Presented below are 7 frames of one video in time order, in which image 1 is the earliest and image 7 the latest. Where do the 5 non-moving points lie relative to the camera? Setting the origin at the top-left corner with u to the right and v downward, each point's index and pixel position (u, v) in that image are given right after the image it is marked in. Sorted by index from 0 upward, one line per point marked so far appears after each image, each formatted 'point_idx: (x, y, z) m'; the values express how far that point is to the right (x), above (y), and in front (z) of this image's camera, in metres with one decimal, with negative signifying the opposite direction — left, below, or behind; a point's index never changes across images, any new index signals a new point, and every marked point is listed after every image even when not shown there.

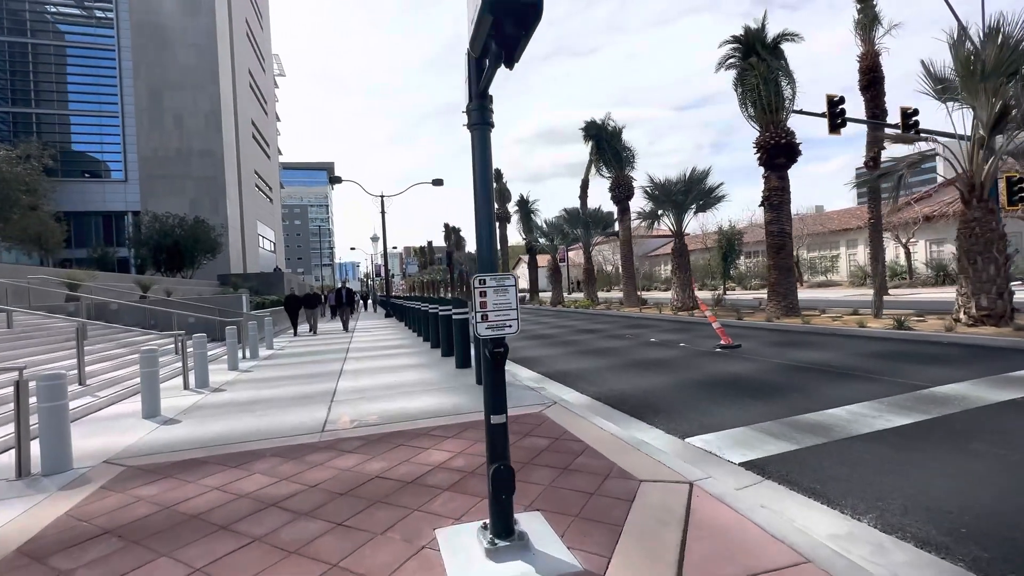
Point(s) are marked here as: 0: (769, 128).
0: (+9.2, +5.7, +16.7) m
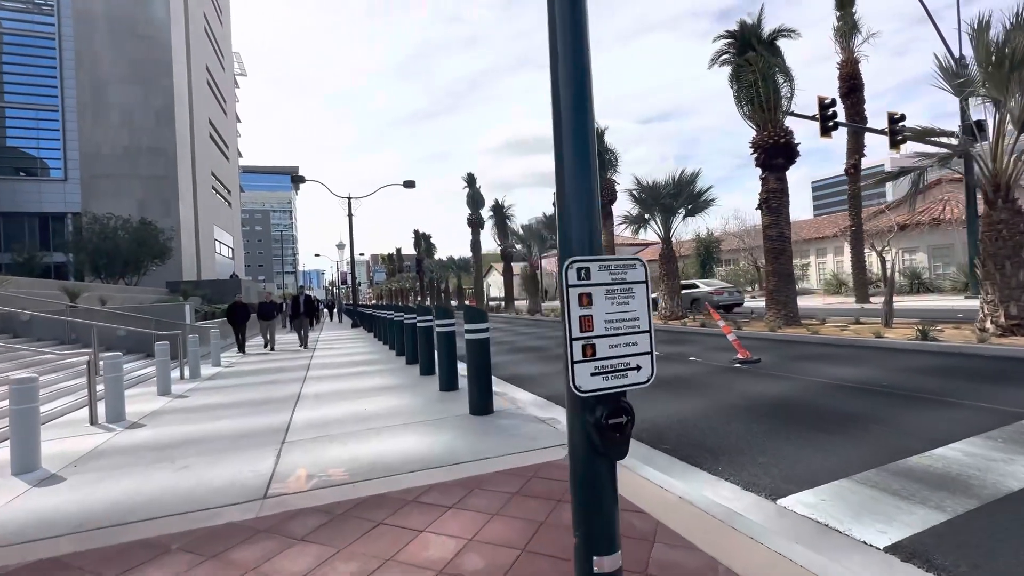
0: (+8.7, +5.5, +15.9) m
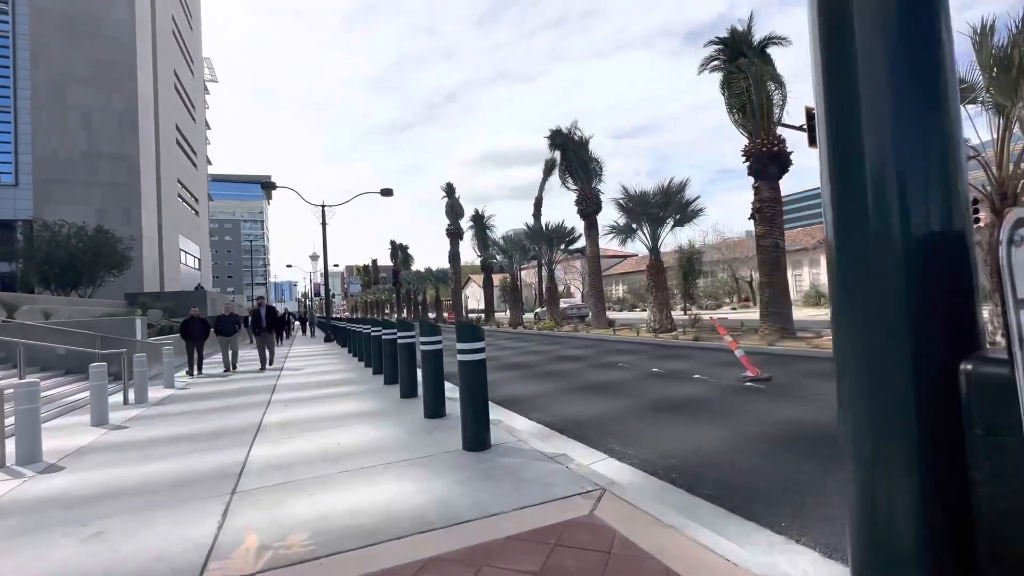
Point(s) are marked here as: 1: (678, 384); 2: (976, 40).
0: (+8.2, +5.1, +15.5) m
1: (+3.4, -2.0, +9.6) m
2: (+10.3, +5.5, +10.4) m
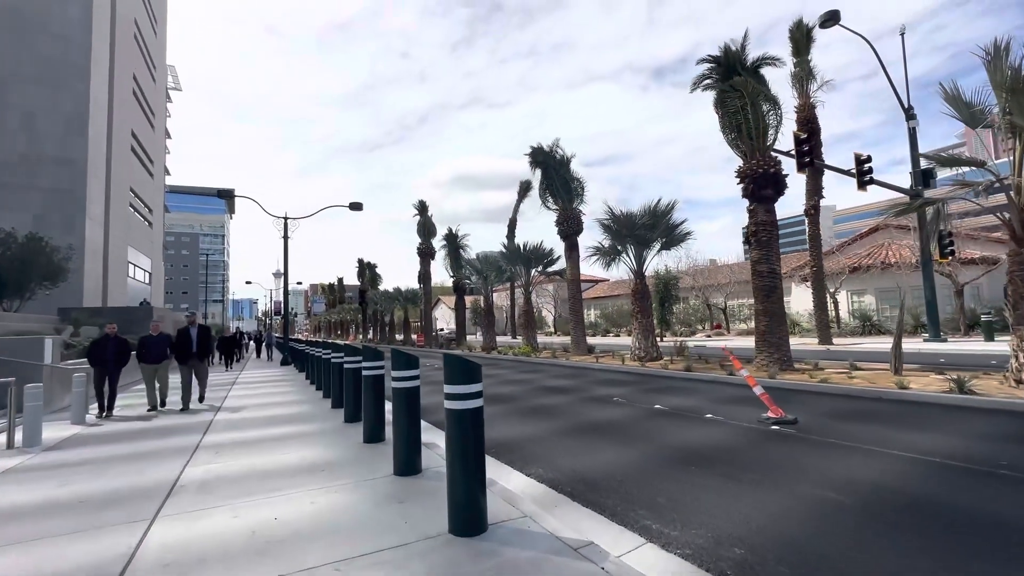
0: (+7.7, +4.2, +14.9) m
1: (+3.2, -2.4, +8.3) m
2: (+10.1, +4.8, +9.9) m
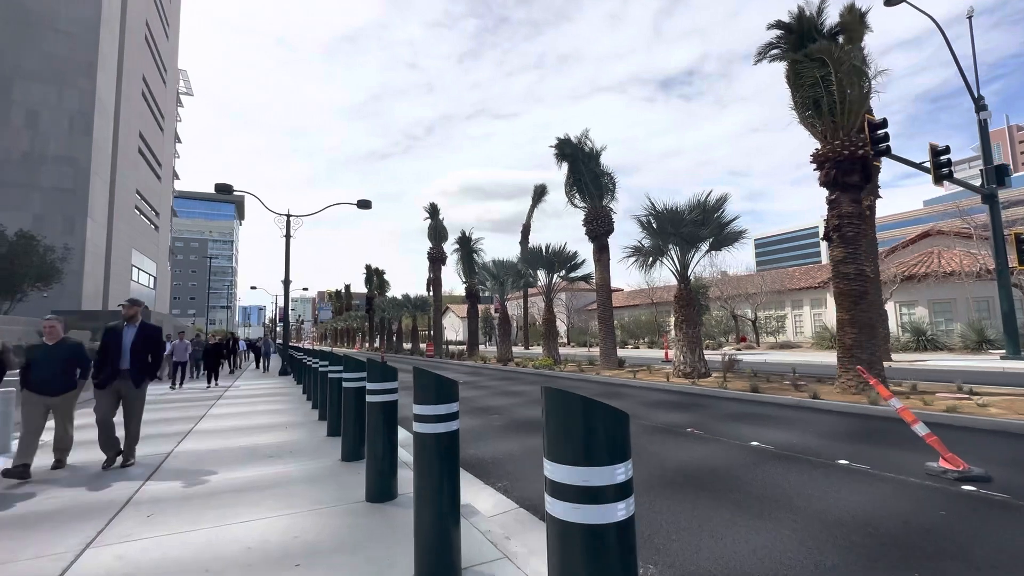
0: (+8.6, +4.1, +12.5) m
1: (+4.0, -2.4, +5.9) m
2: (+11.0, +4.8, +7.5) m
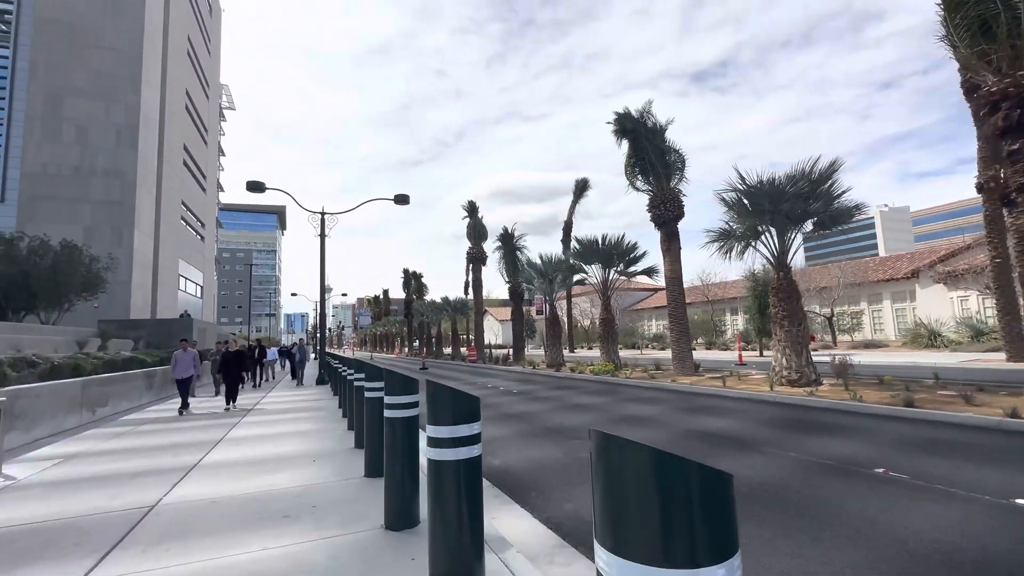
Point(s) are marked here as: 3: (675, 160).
0: (+10.1, +4.5, +9.5) m
1: (+5.1, -2.0, +3.1) m
2: (+12.1, +5.3, +4.3) m
3: (+6.7, +5.2, +19.1) m
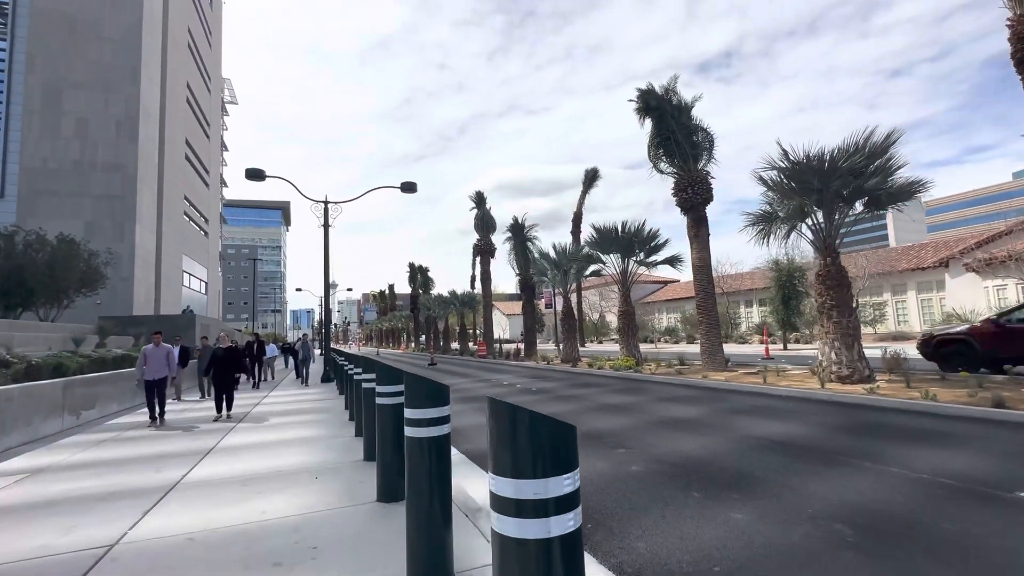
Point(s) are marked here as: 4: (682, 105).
0: (+10.6, +4.8, +8.1) m
1: (+5.6, -1.8, +1.9) m
2: (+12.6, +5.5, +2.9) m
3: (+7.3, +5.6, +17.8) m
4: (+6.5, +6.9, +17.5) m
